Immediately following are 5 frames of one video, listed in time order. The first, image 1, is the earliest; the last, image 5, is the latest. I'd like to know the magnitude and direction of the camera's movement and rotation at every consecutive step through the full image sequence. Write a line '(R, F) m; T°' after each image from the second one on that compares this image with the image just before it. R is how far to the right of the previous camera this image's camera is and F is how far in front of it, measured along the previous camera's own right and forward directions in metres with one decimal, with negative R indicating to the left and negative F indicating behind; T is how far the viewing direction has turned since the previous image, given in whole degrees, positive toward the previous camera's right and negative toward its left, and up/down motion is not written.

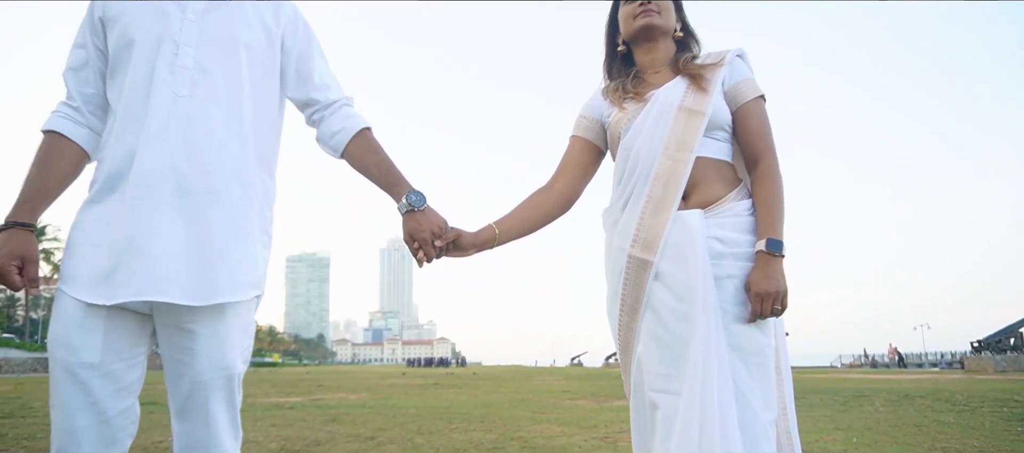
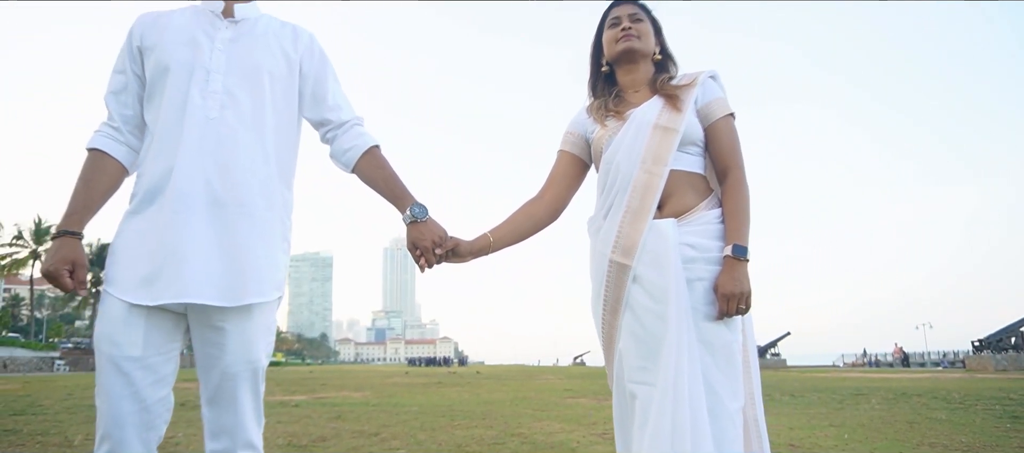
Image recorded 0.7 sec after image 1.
(0.0, -0.2) m; 0°
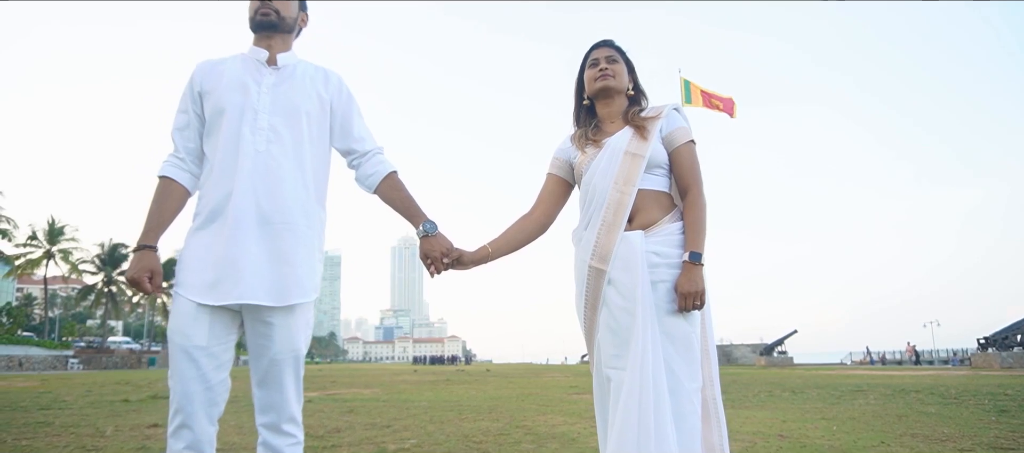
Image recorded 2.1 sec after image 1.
(0.0, -0.4) m; -1°
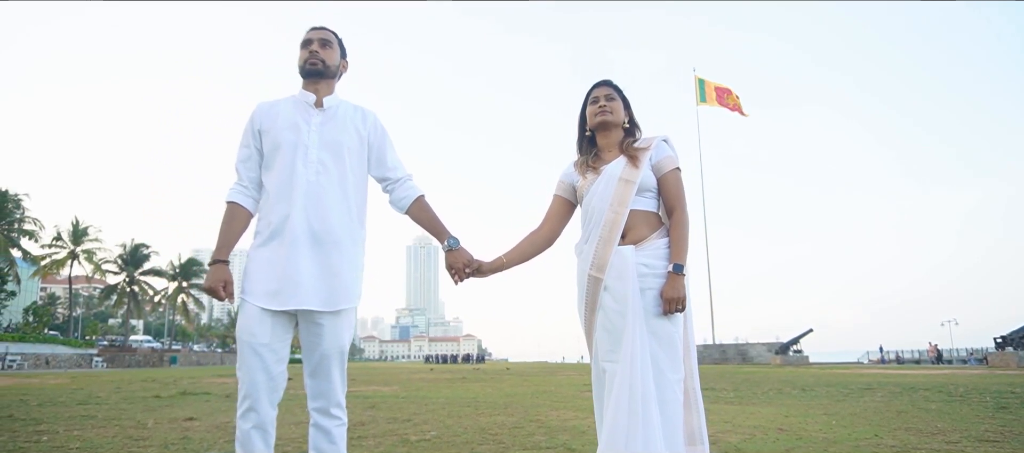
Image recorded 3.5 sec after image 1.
(0.0, -0.5) m; -1°
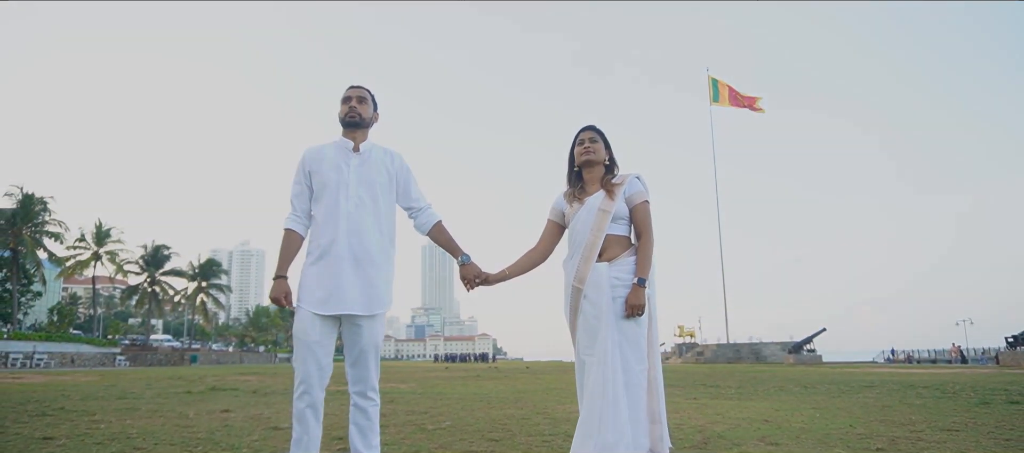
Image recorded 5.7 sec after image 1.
(+0.1, -0.7) m; -1°
